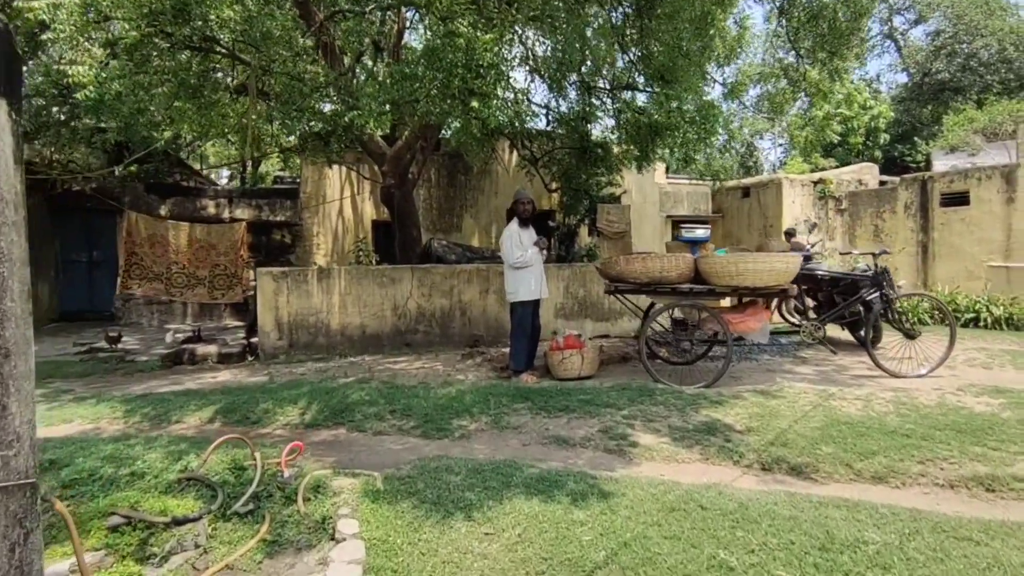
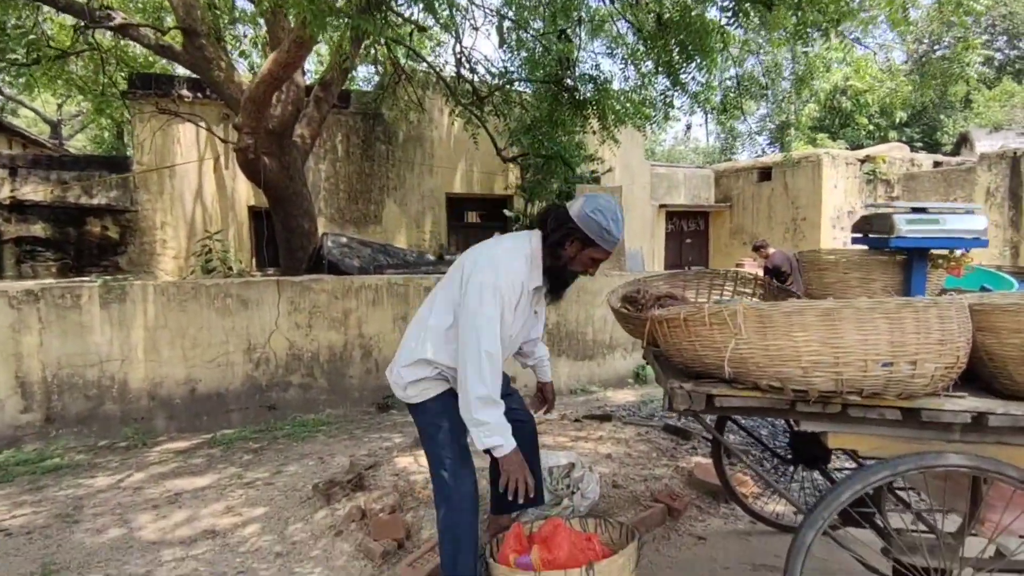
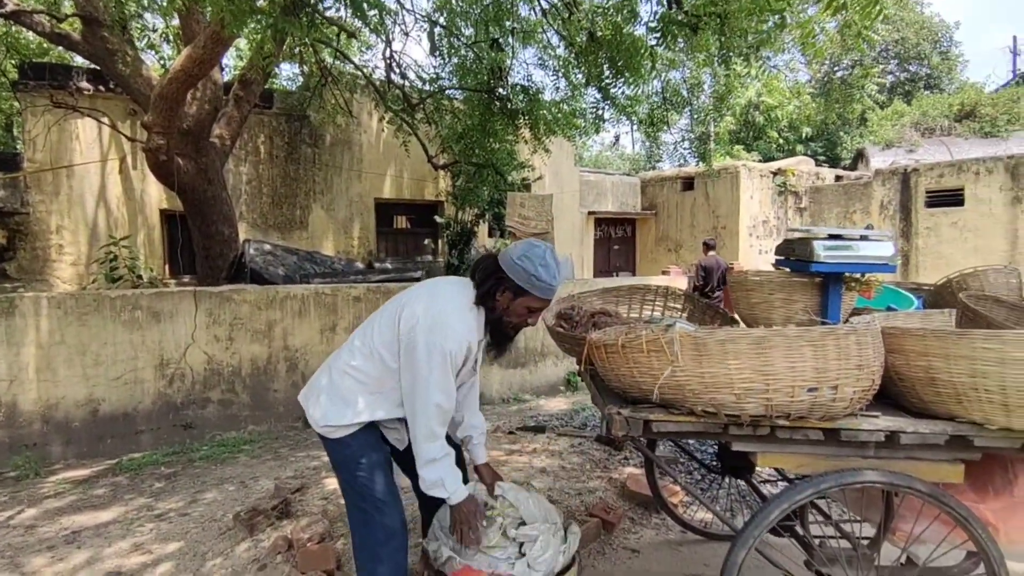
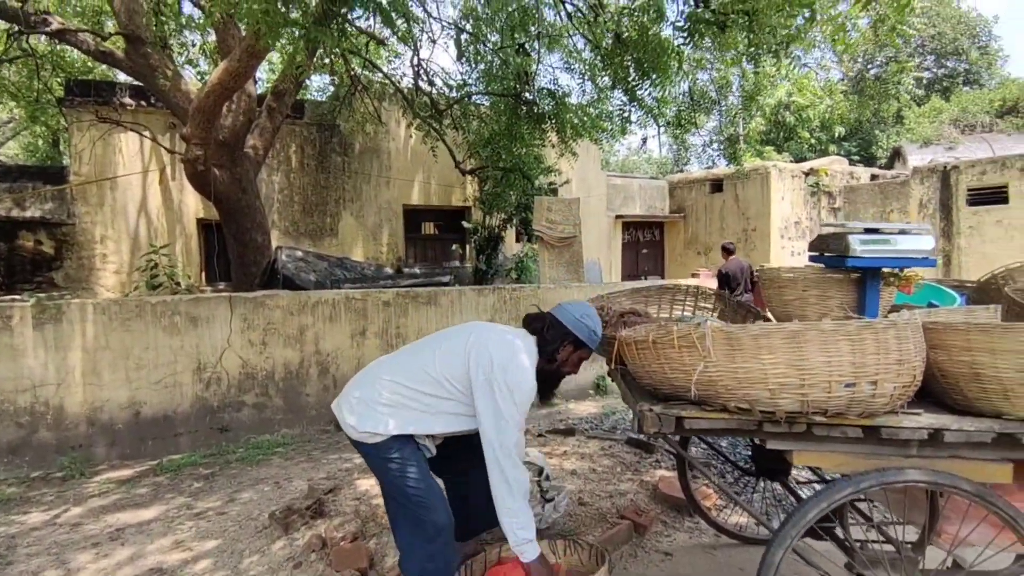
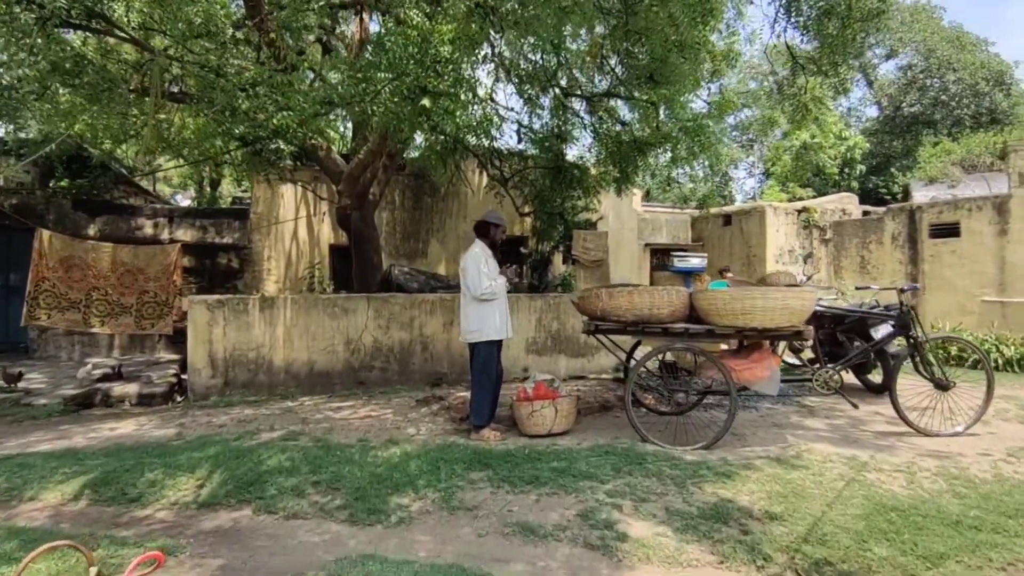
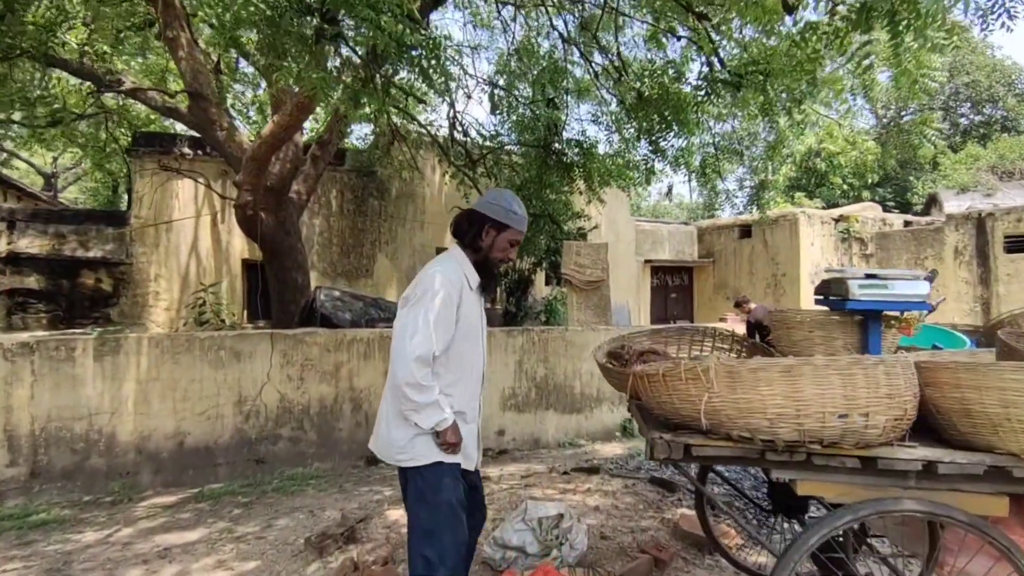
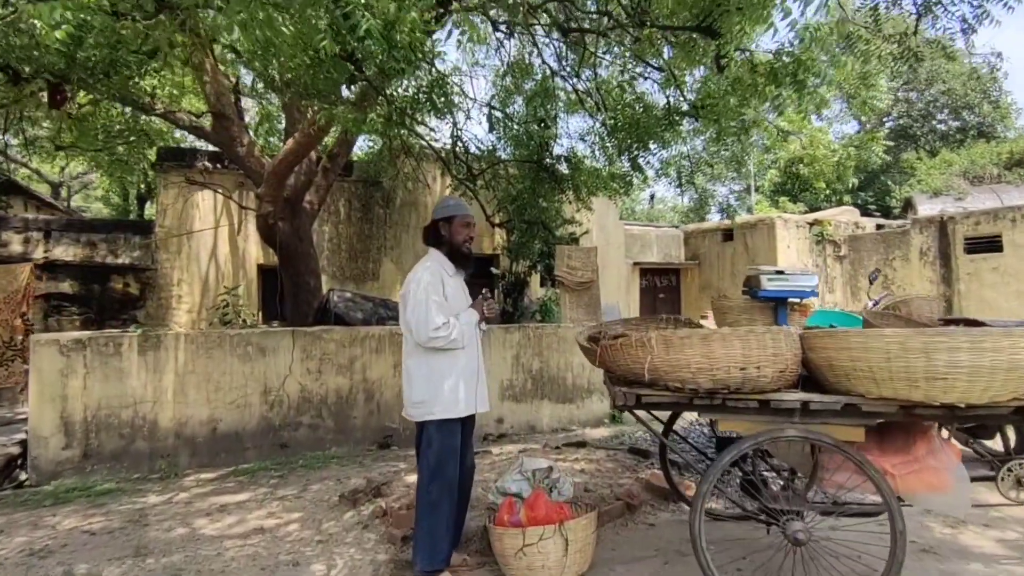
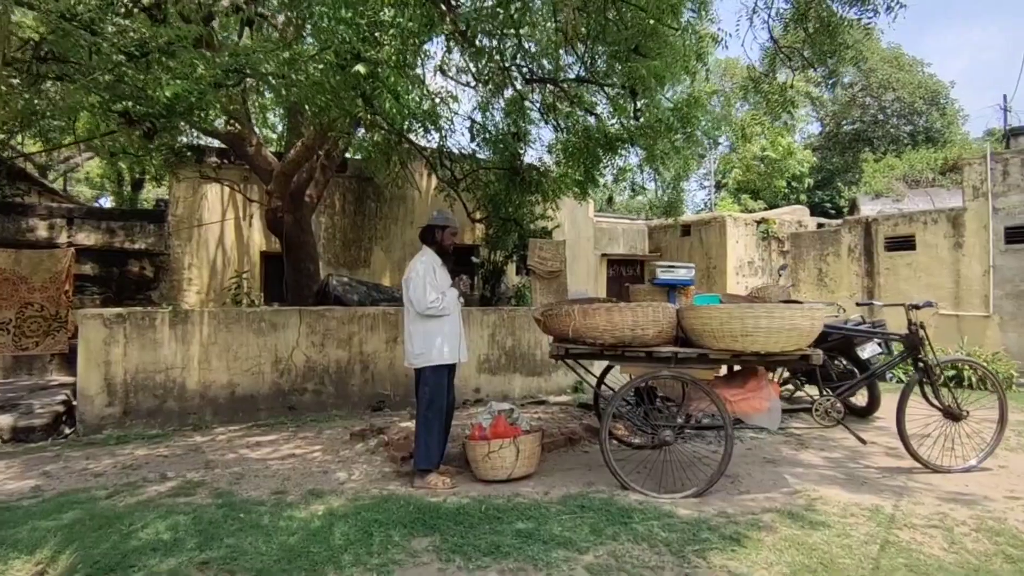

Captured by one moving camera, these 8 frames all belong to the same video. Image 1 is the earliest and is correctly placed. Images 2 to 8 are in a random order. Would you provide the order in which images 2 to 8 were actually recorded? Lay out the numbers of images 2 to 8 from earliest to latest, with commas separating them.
5, 8, 7, 6, 2, 4, 3
